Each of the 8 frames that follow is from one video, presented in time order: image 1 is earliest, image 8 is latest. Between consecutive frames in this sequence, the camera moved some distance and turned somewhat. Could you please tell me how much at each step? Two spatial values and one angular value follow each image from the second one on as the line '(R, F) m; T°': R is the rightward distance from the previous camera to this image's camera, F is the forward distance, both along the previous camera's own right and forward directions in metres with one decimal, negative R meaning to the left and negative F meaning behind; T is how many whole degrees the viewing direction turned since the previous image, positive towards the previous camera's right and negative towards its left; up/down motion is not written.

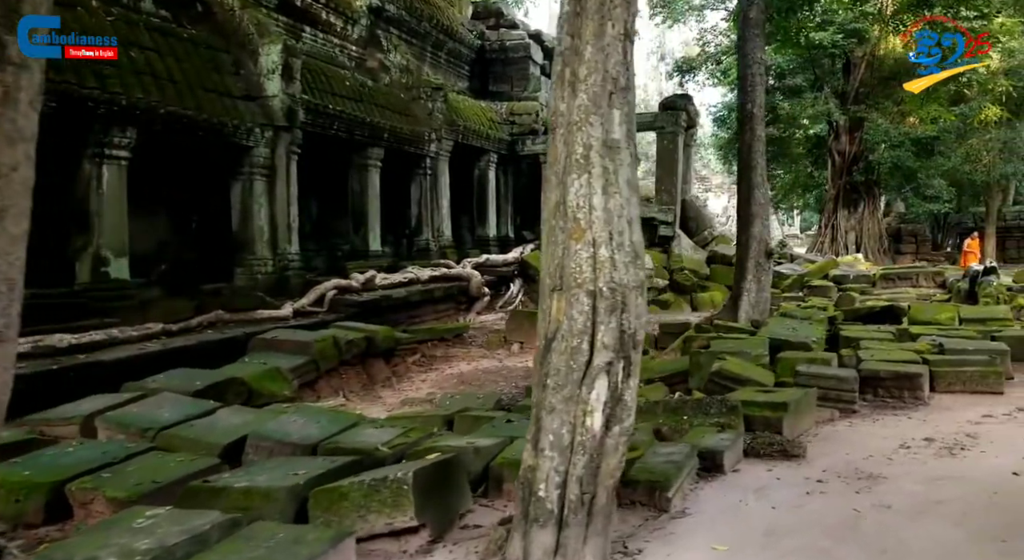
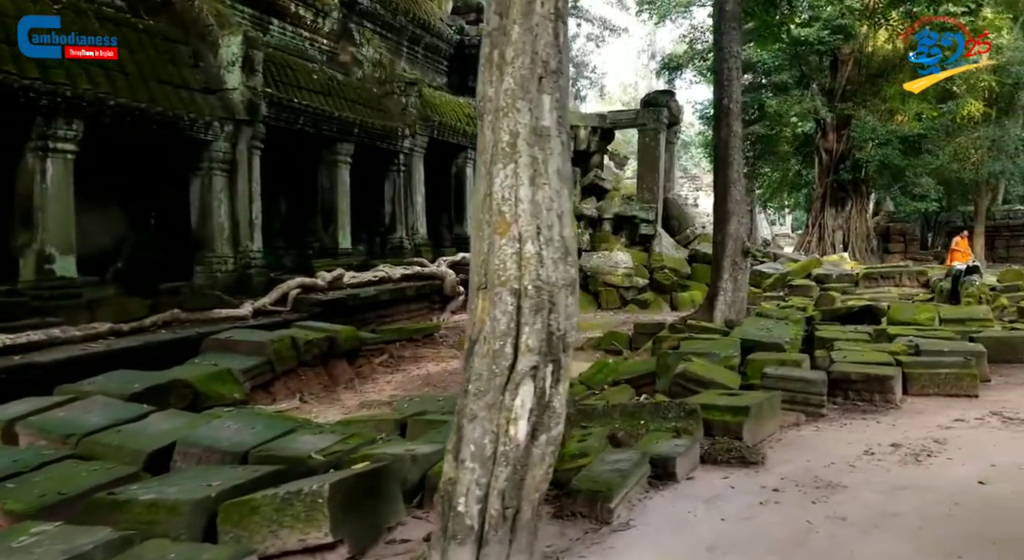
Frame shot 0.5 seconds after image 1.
(+0.2, +0.2) m; 0°
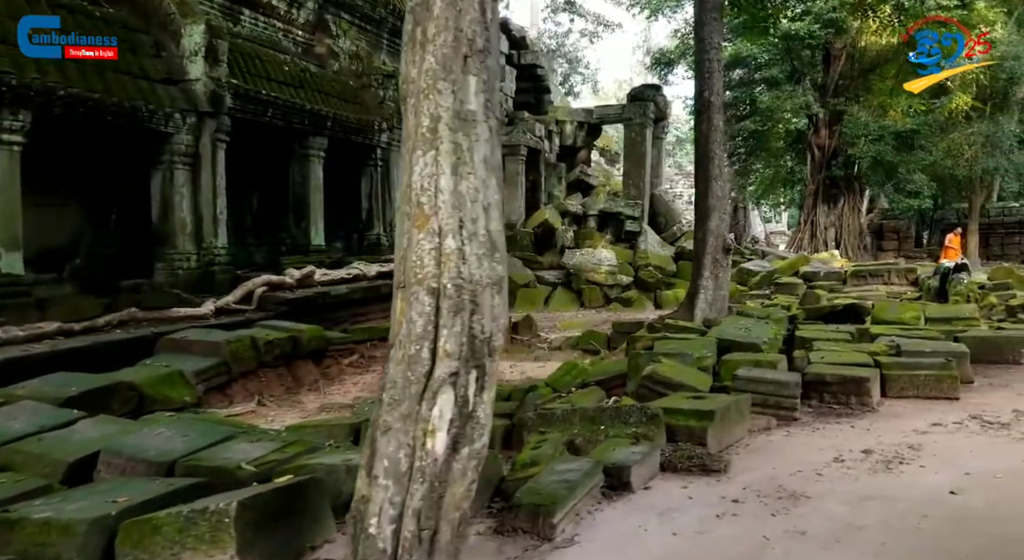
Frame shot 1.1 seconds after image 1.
(+0.2, +0.2) m; 0°
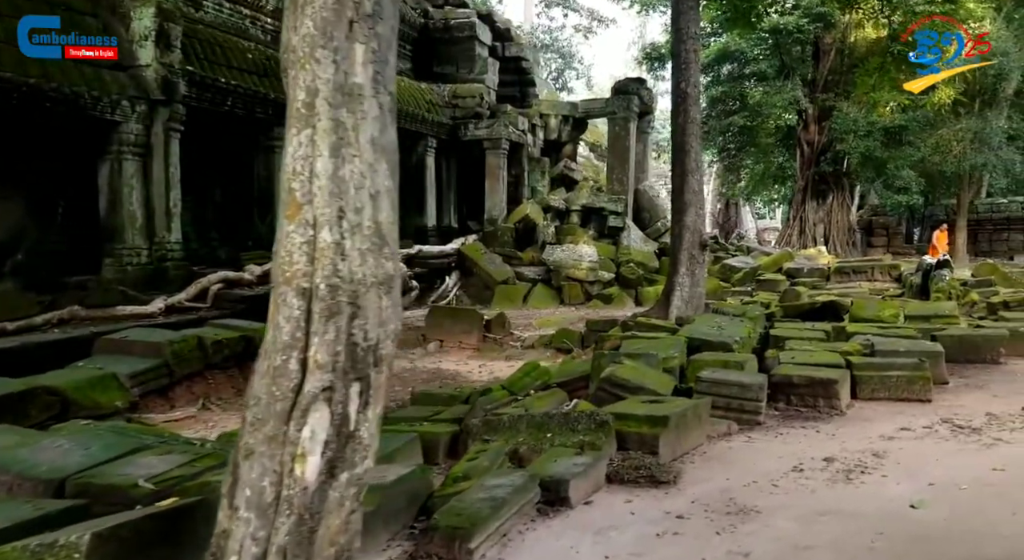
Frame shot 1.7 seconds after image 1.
(+0.2, +0.3) m; 0°
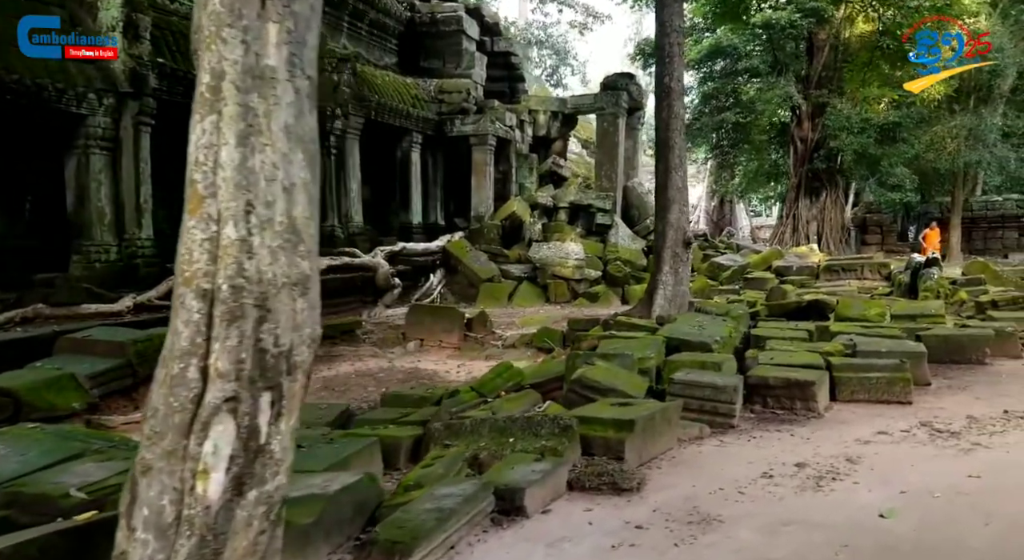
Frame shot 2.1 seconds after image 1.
(+0.2, +0.1) m; 0°
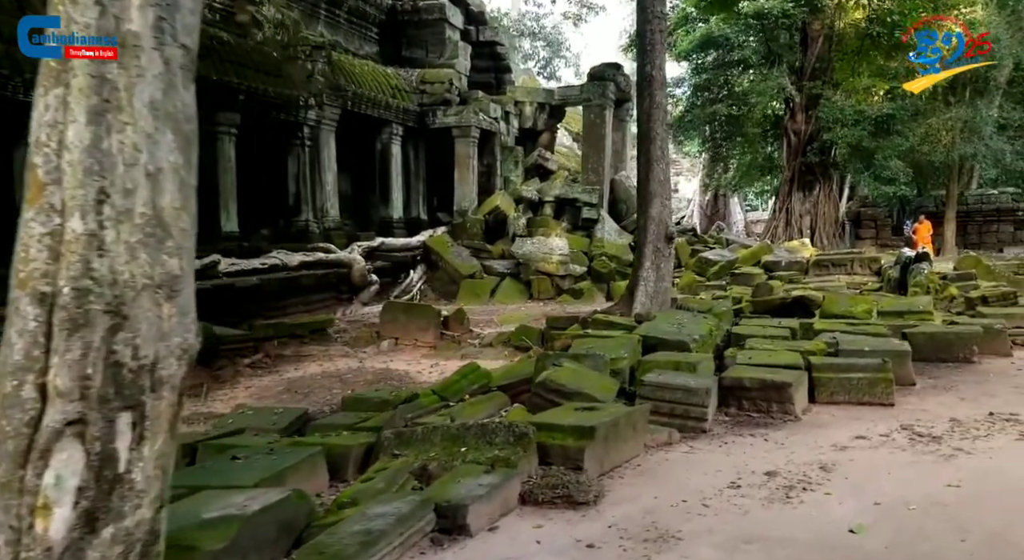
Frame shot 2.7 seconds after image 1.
(+0.2, +0.2) m; 0°
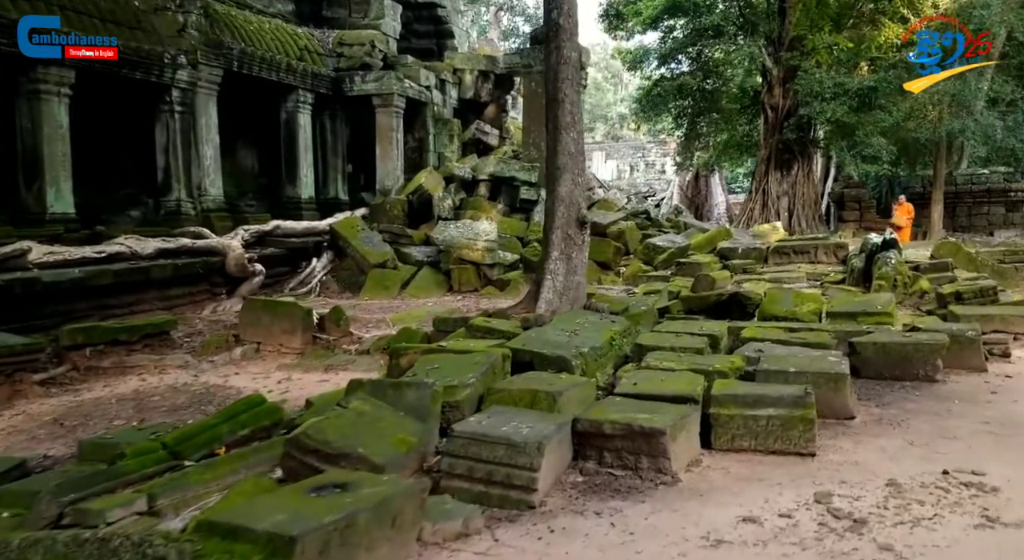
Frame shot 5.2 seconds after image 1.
(+0.9, +1.4) m; 0°
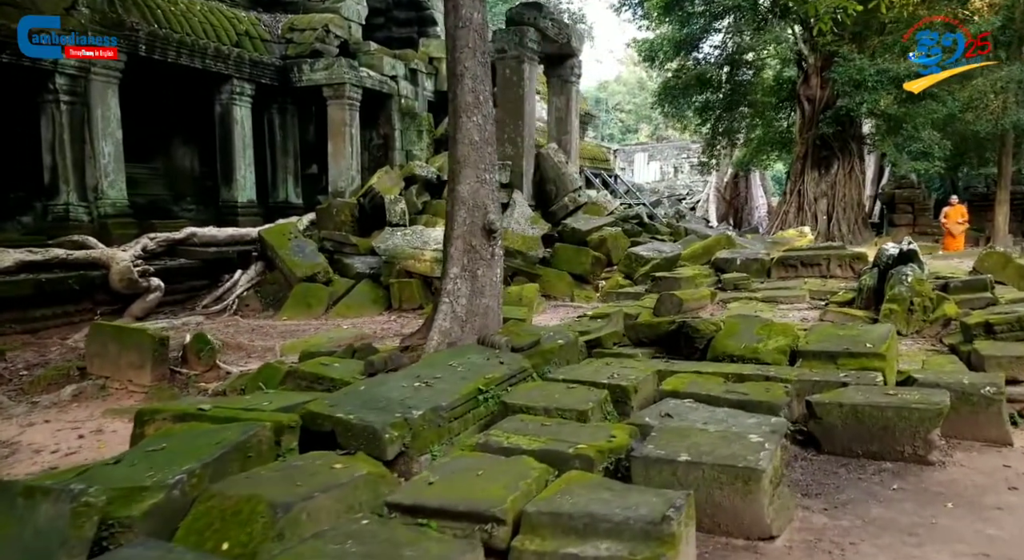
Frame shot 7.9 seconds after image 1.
(+1.0, +1.5) m; -3°
